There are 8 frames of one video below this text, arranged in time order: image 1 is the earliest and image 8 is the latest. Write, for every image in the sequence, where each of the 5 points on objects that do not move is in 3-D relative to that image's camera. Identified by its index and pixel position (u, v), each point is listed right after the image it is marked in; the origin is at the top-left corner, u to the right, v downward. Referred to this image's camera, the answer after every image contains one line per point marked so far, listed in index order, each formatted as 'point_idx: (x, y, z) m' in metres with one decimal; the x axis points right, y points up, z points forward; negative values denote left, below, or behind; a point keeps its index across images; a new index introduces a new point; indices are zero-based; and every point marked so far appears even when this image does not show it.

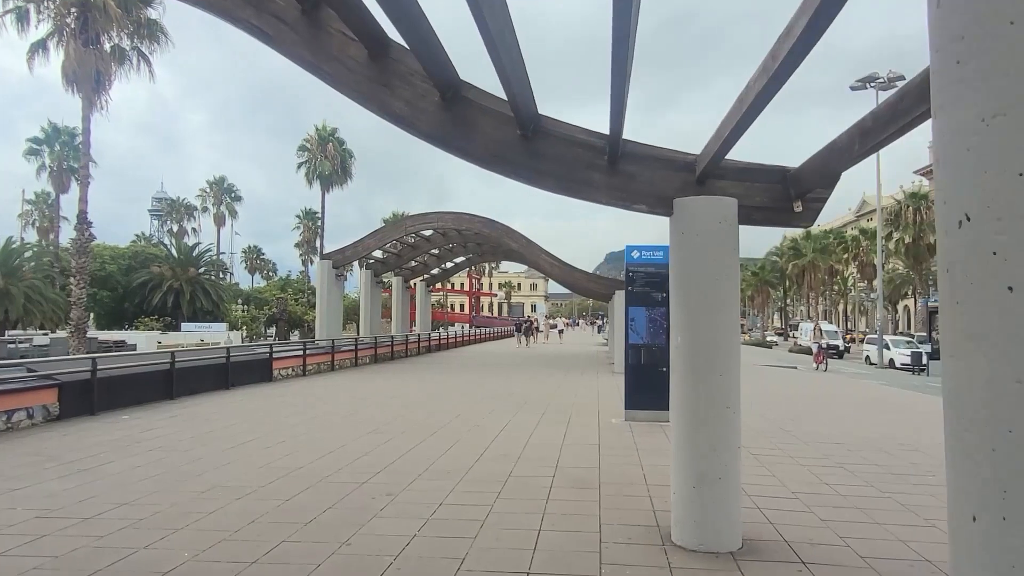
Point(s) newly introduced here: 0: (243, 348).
0: (-5.8, -1.3, +15.2) m
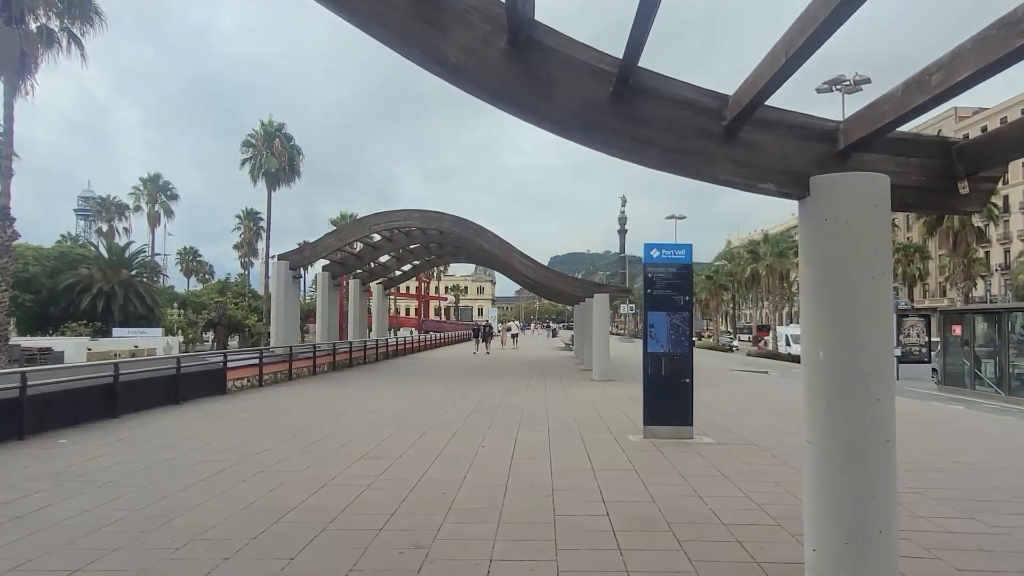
0: (-6.1, -1.3, +13.6) m
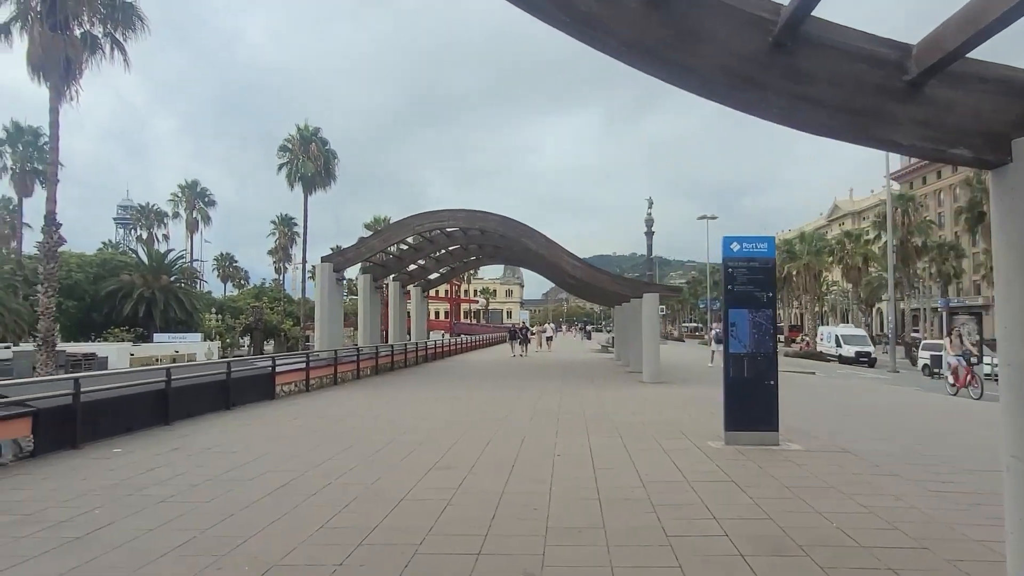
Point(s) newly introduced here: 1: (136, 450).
0: (-5.0, -1.4, +13.3) m
1: (-4.6, -2.0, +8.7) m
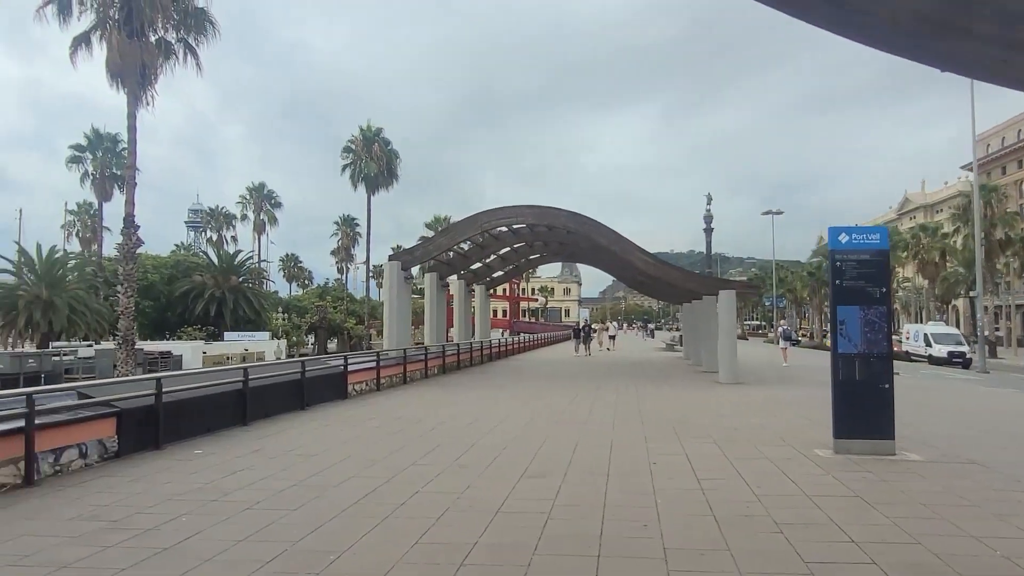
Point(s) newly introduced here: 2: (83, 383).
0: (-3.6, -1.4, +13.2) m
1: (-3.6, -2.0, +8.6) m
2: (-4.6, -1.0, +7.5) m
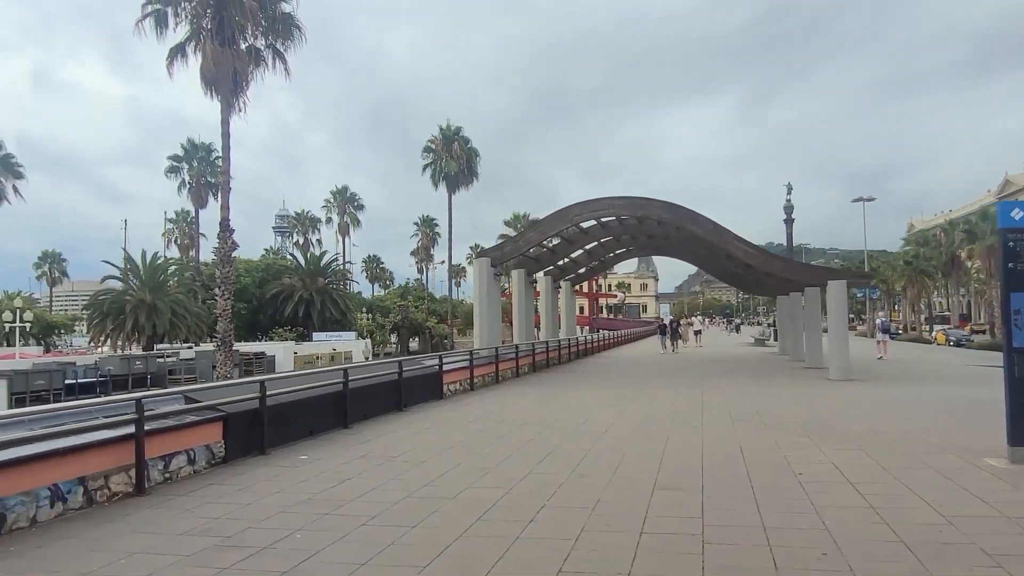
0: (-1.8, -1.3, +12.8) m
1: (-2.2, -2.0, +8.2) m
2: (-3.4, -1.0, +7.3) m
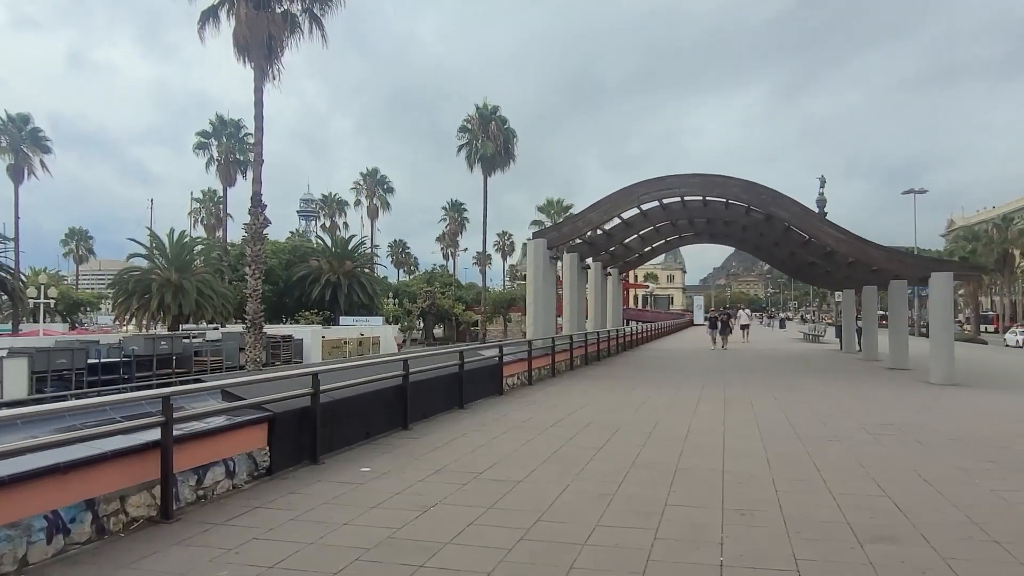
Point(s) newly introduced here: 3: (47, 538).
0: (-0.6, -1.0, +11.2) m
1: (-1.2, -1.7, +6.7) m
2: (-2.3, -0.8, +5.8) m
3: (-2.8, -1.5, +4.3) m
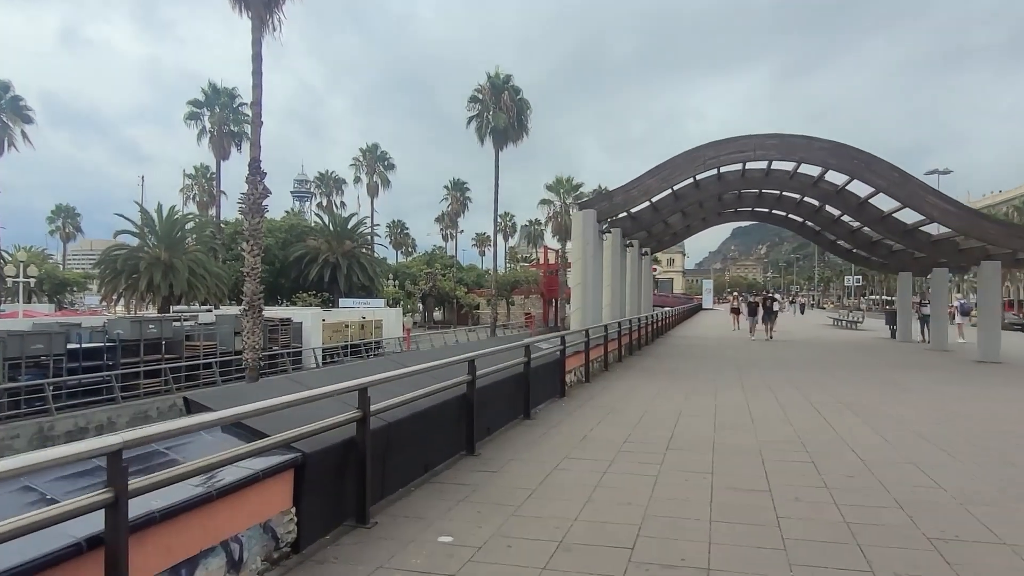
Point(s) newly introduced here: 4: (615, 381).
0: (+0.4, -0.7, +8.8) m
1: (-0.2, -1.5, +4.3) m
2: (-1.3, -0.6, +3.4) m
3: (-1.8, -1.4, +1.9) m
4: (+1.8, -1.6, +12.4) m
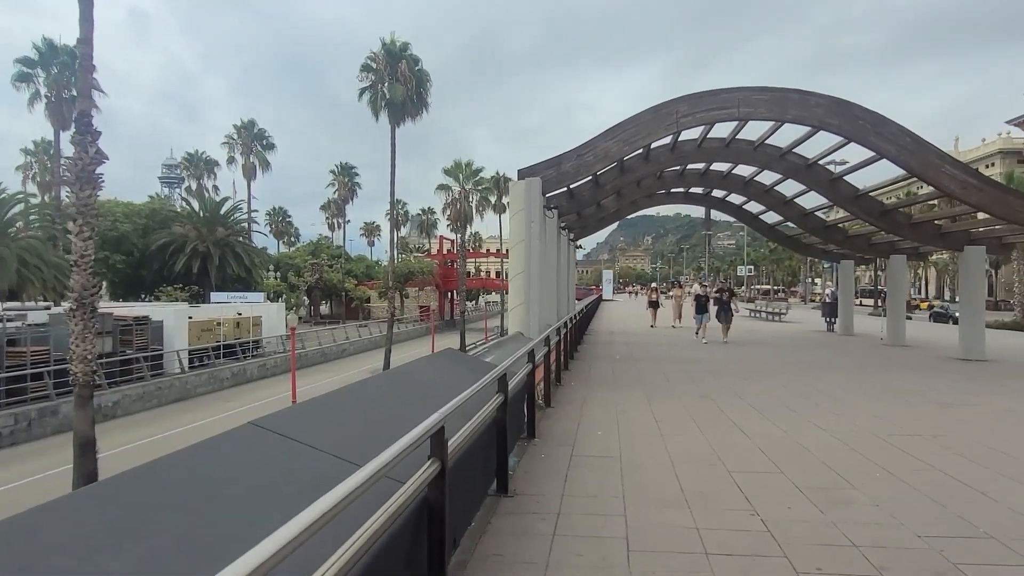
0: (0.0, -0.6, +5.5) m
1: (+0.2, -1.5, +1.0) m
2: (-0.8, -0.6, -0.1) m
3: (-1.0, -1.4, -1.7) m
4: (+0.9, -1.5, +9.2) m
